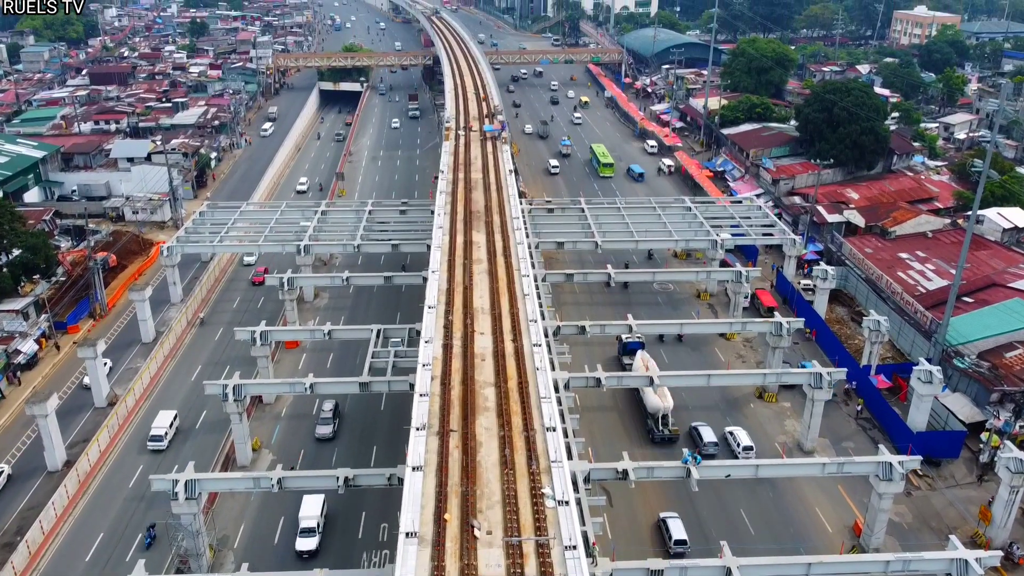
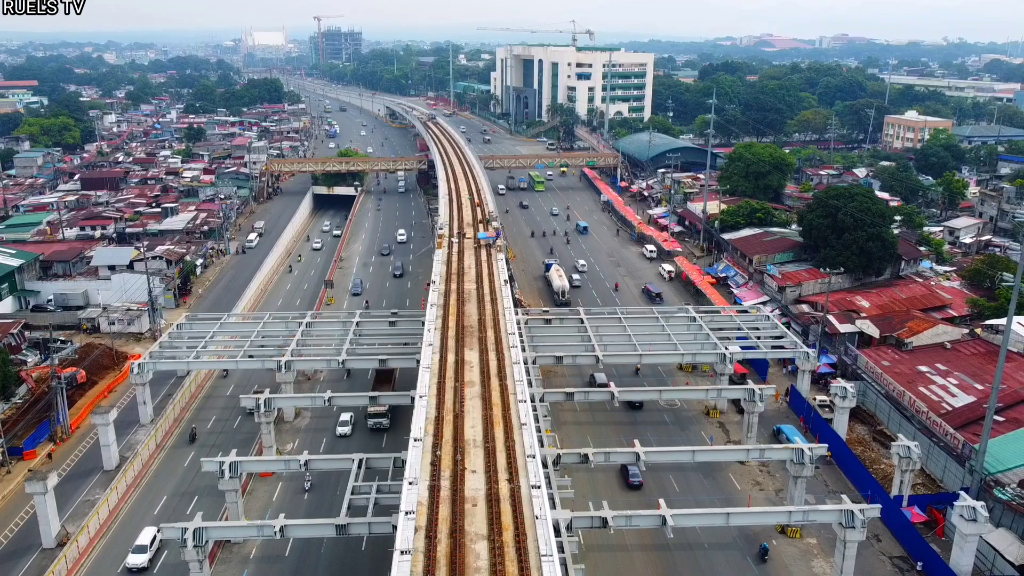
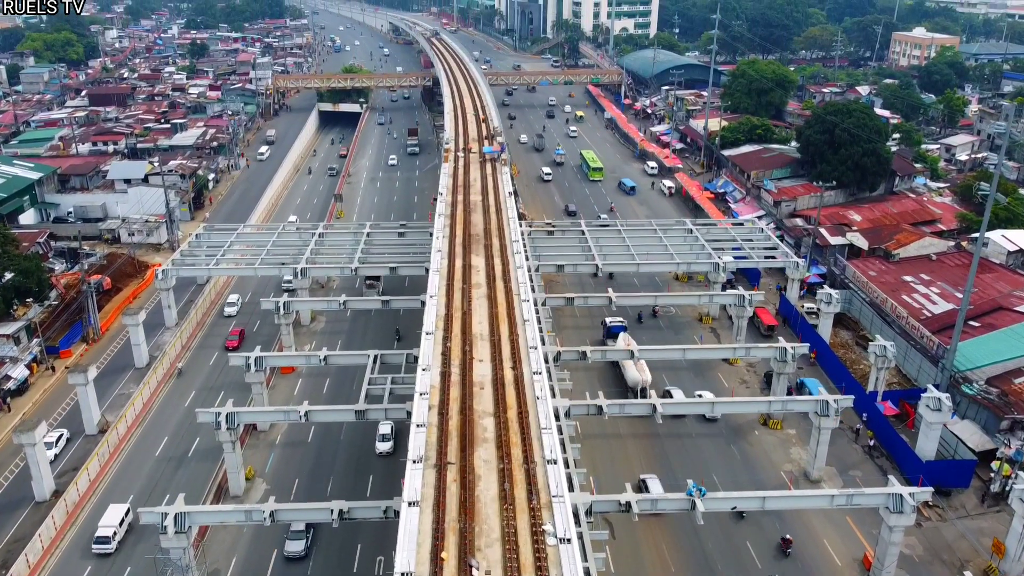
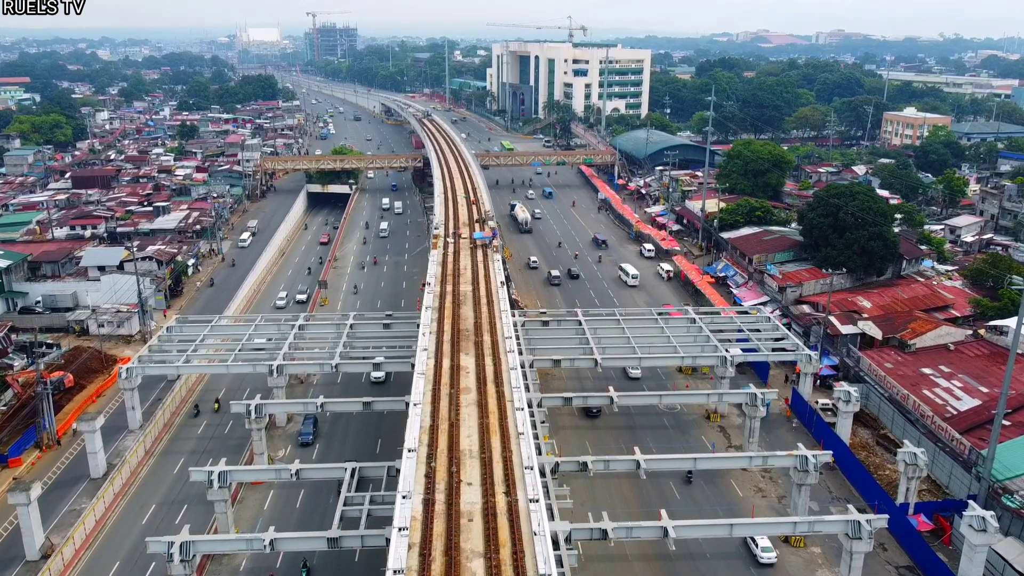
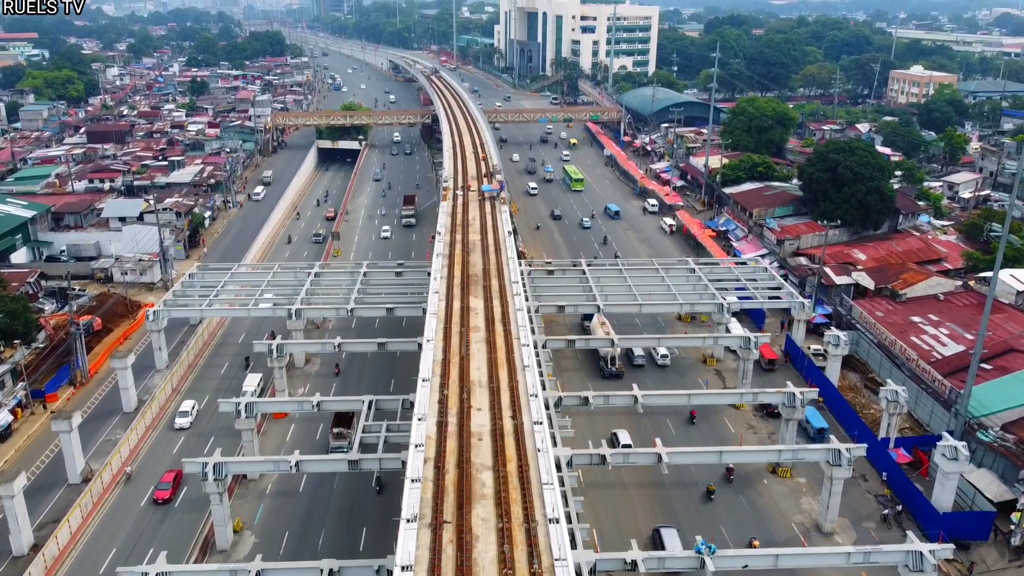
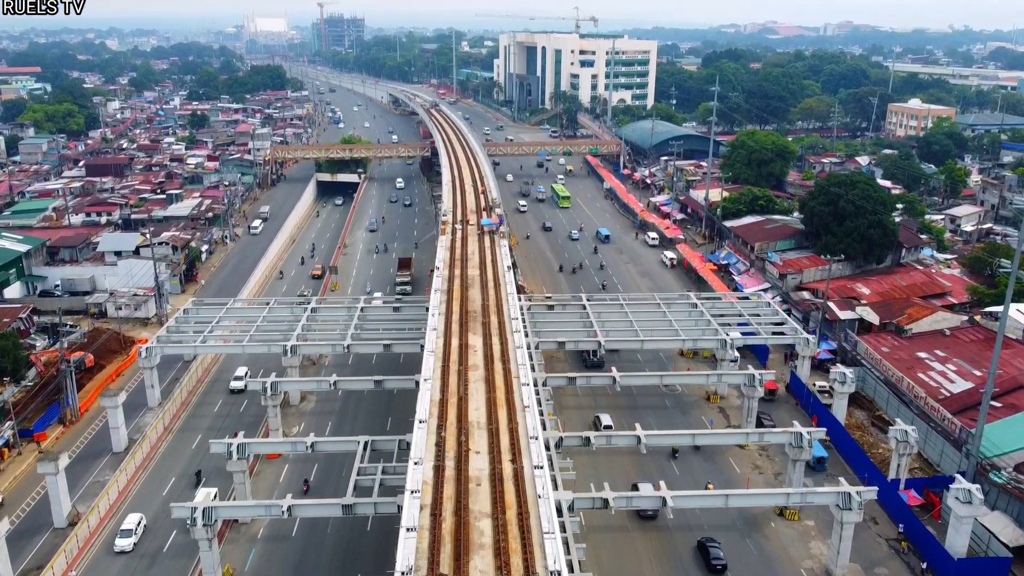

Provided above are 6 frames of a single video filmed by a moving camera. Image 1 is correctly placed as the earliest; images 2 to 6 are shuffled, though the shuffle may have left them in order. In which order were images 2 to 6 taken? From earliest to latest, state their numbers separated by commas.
3, 5, 6, 2, 4
